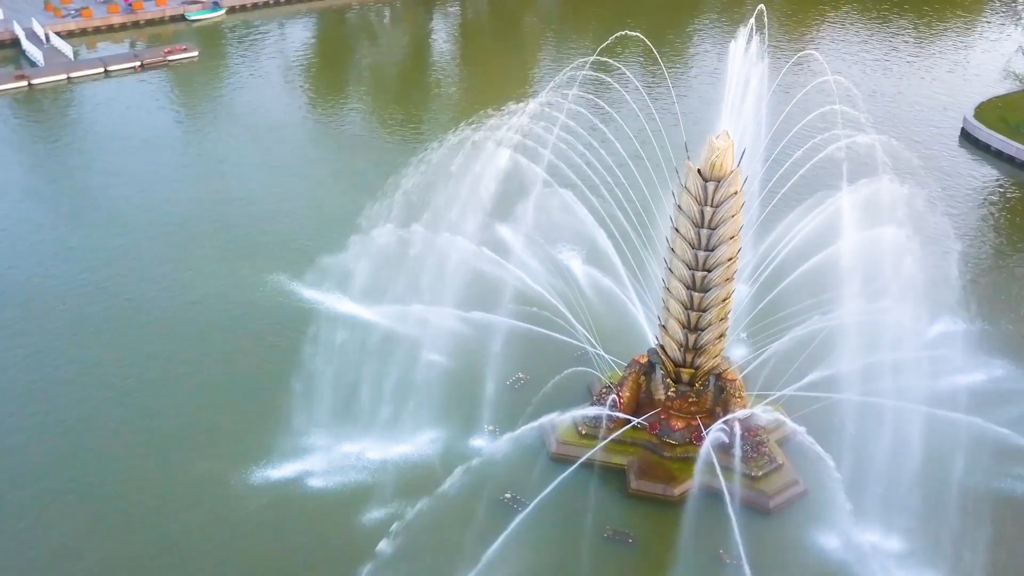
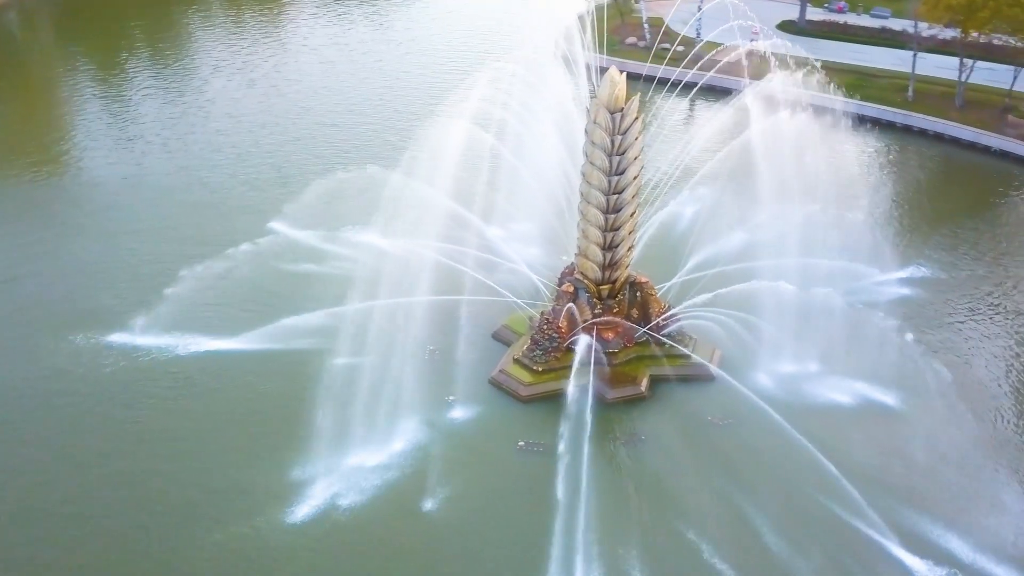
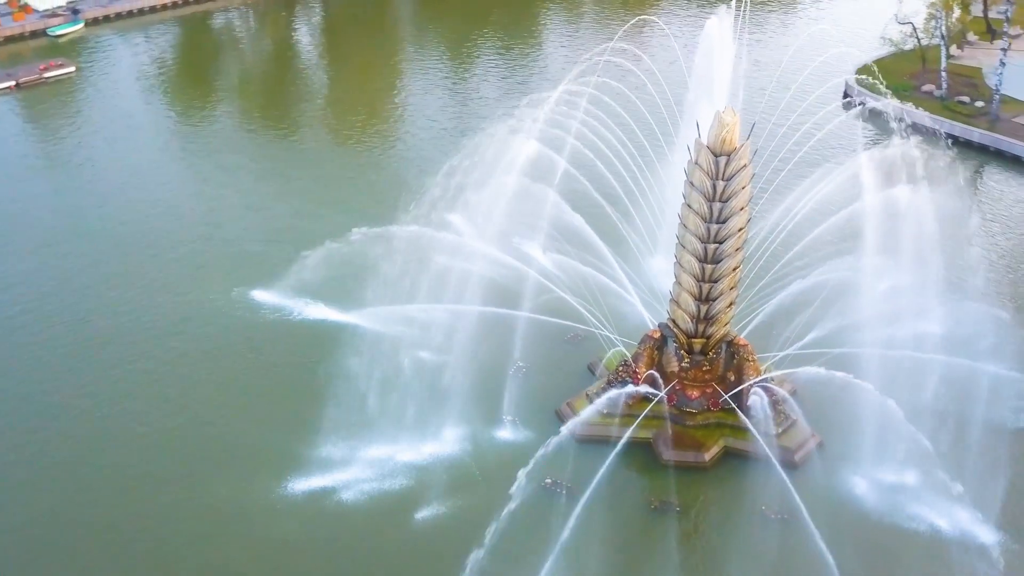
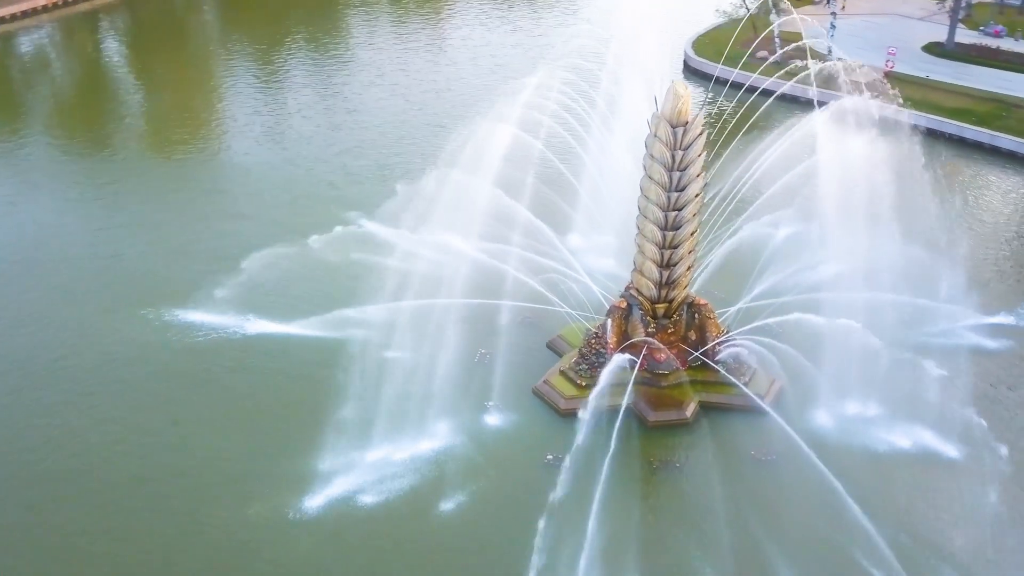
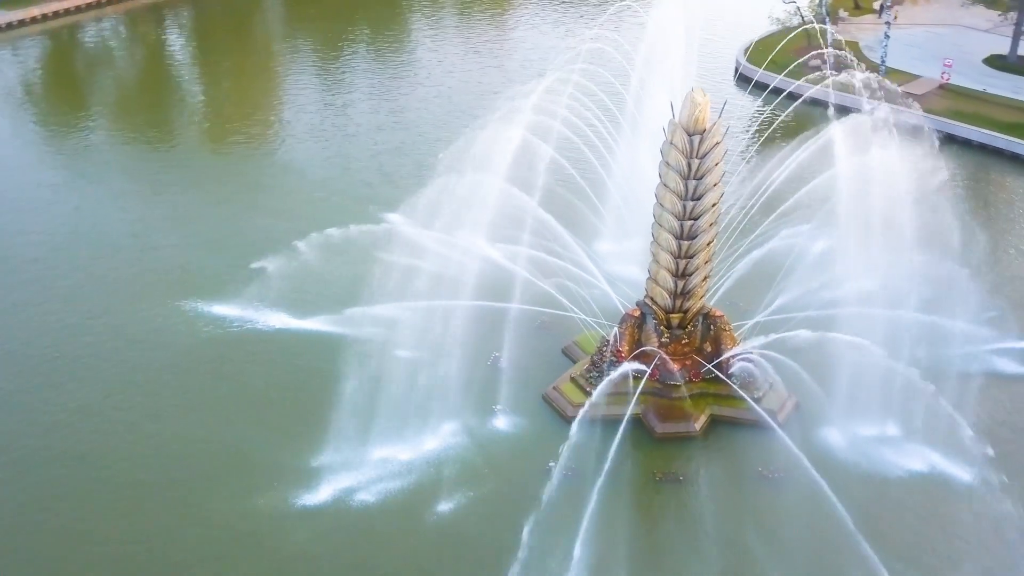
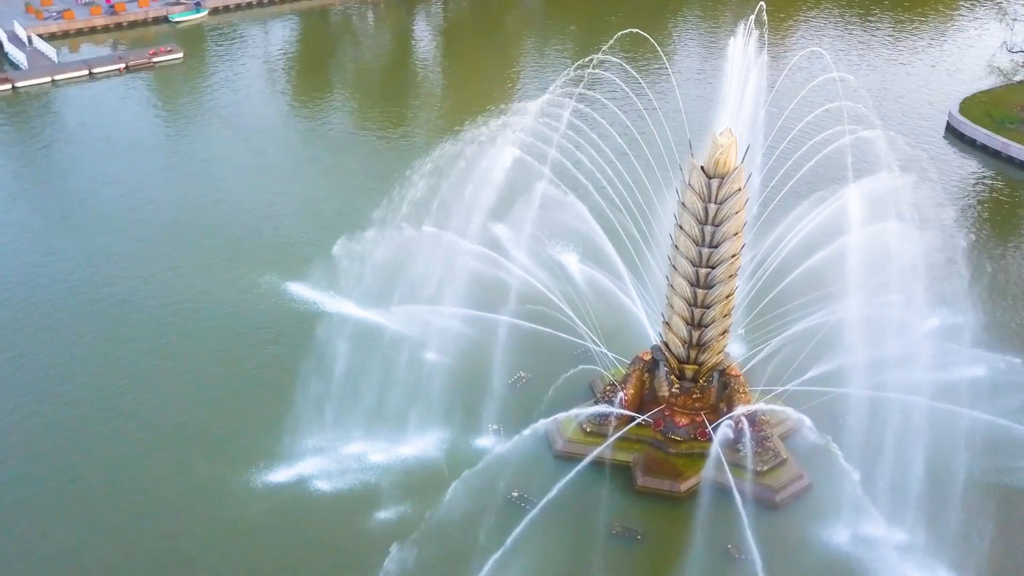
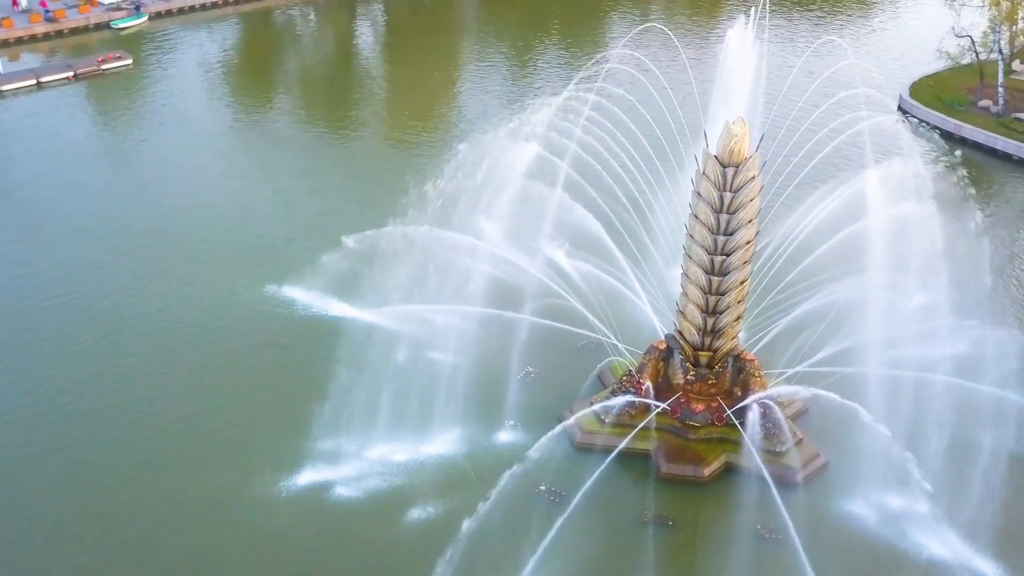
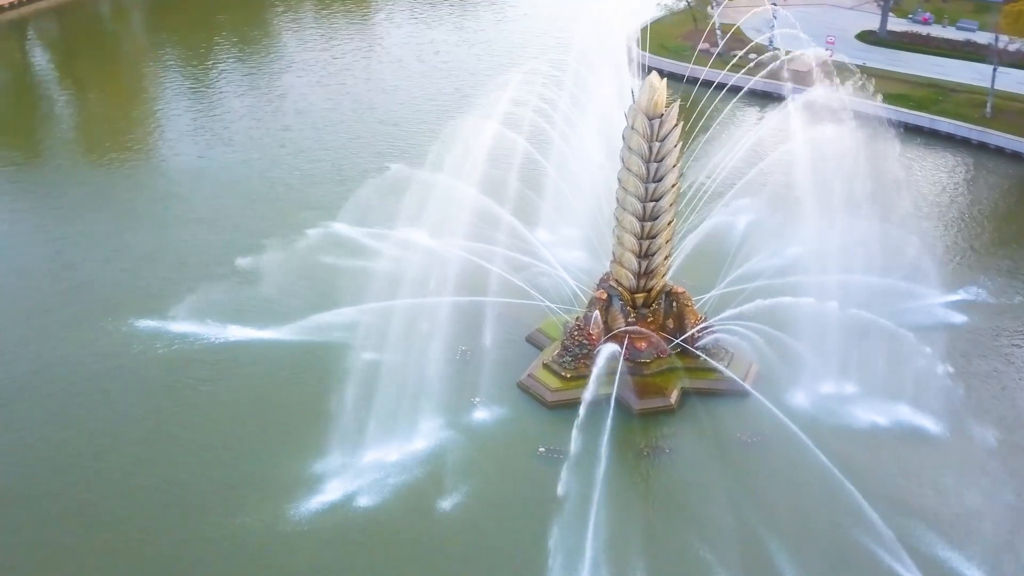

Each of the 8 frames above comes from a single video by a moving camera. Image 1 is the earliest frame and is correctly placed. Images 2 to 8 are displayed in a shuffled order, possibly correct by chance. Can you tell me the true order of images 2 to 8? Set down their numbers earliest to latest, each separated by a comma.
6, 7, 3, 5, 4, 8, 2
